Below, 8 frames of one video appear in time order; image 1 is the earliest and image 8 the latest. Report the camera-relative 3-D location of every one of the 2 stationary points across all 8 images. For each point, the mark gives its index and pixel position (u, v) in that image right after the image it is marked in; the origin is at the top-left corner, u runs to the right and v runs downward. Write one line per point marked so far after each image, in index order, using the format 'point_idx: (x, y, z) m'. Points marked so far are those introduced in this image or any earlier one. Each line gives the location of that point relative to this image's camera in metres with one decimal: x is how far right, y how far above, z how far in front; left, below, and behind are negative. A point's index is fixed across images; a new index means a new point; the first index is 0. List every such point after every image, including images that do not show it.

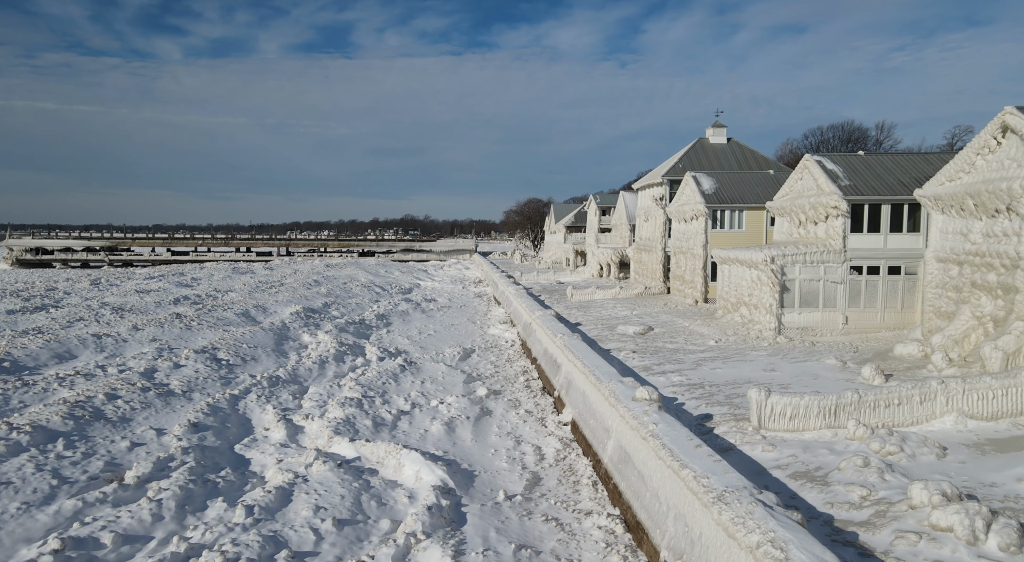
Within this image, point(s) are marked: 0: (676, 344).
0: (+4.0, -1.5, +18.1) m
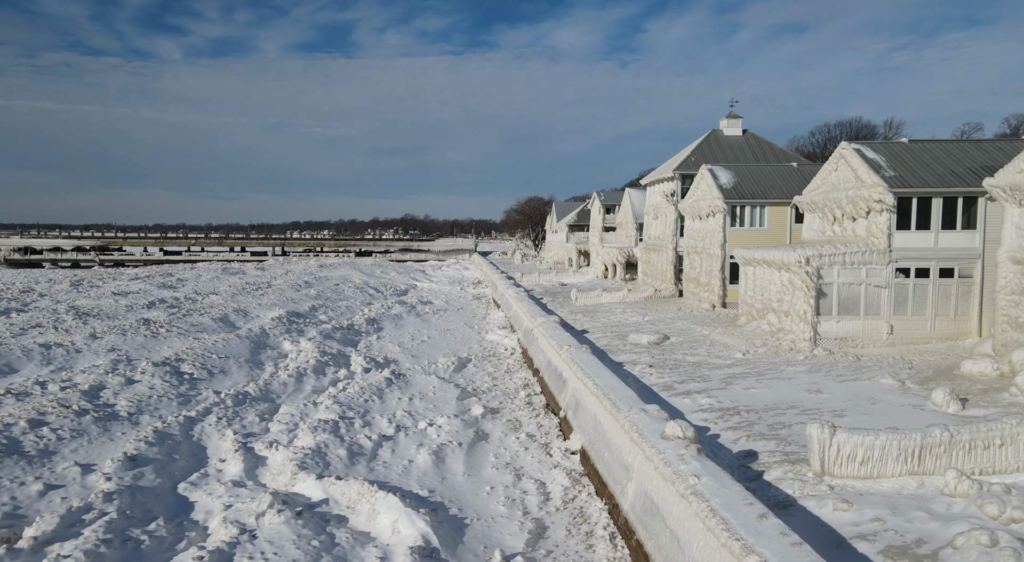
0: (+4.0, -1.6, +15.9) m
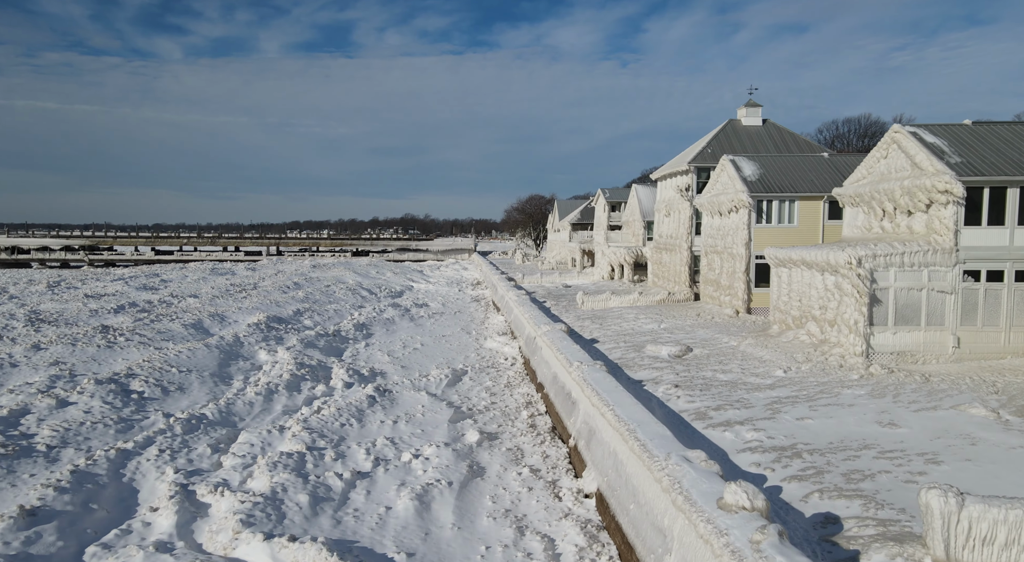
0: (+4.0, -1.7, +13.6) m
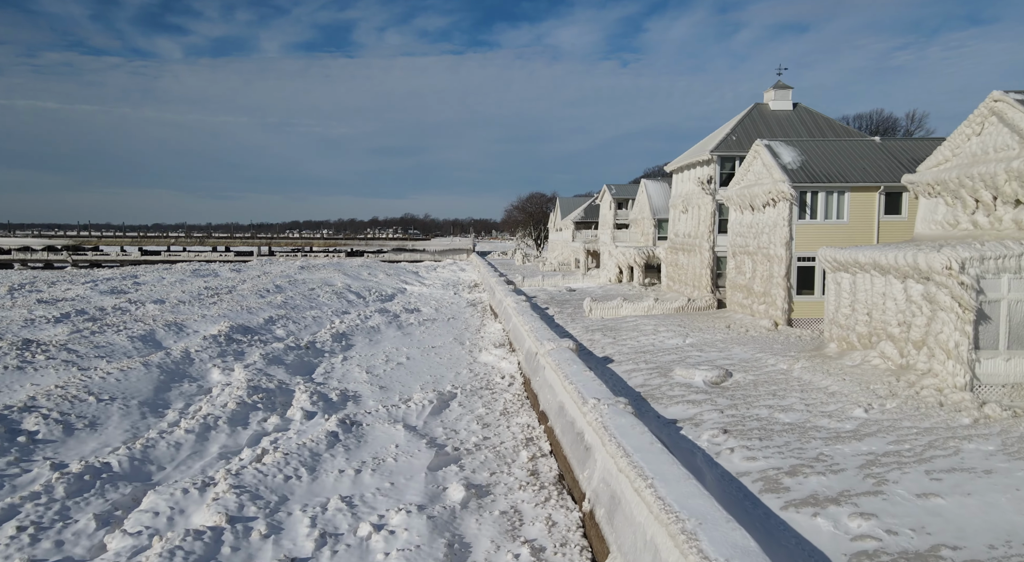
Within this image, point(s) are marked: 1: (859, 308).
0: (+3.9, -1.9, +10.4) m
1: (+6.1, -0.5, +13.0) m
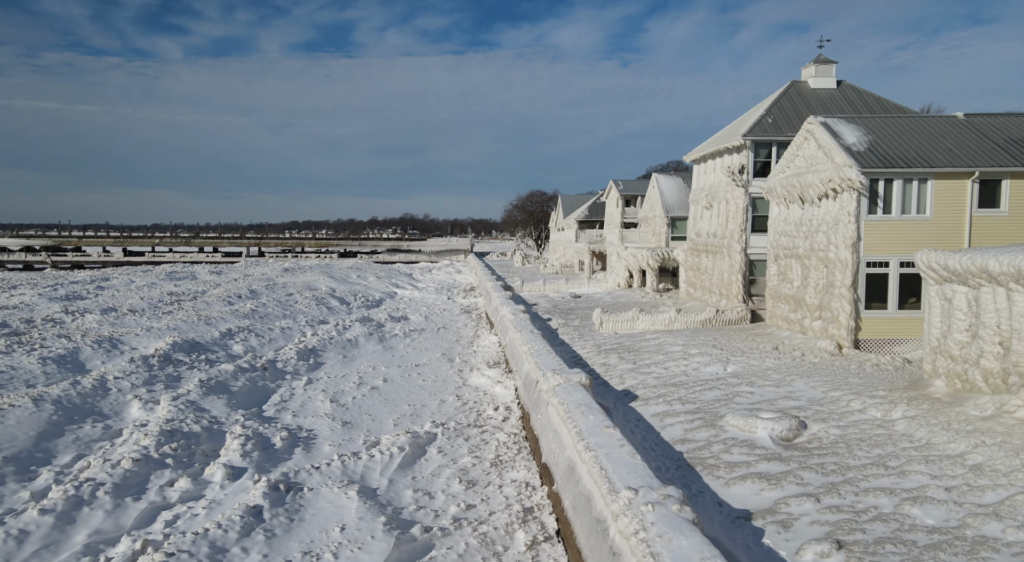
0: (+3.8, -2.1, +6.7) m
1: (+6.0, -0.7, +9.4) m
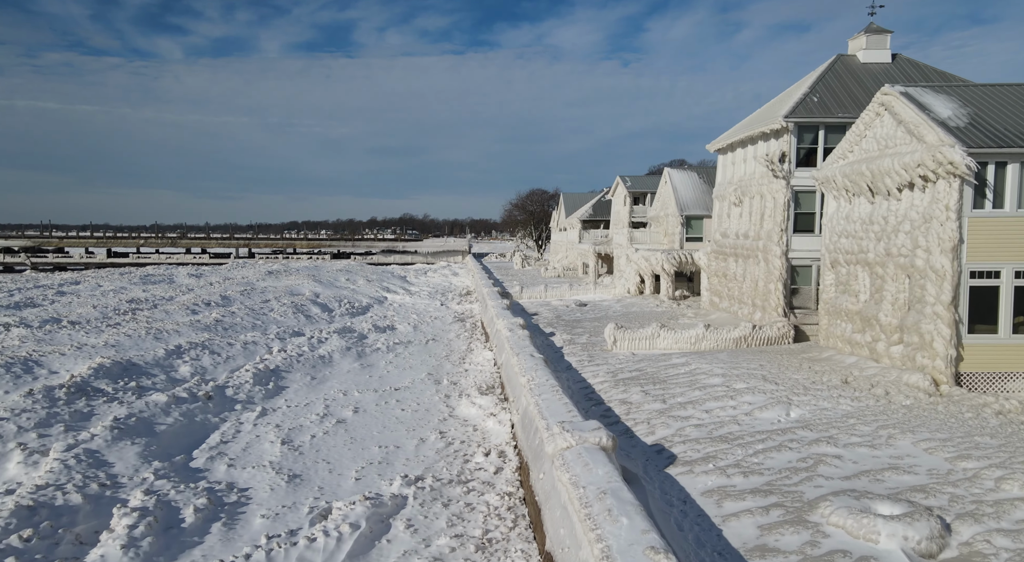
0: (+3.7, -2.3, +3.4) m
1: (+5.9, -0.9, +6.0) m
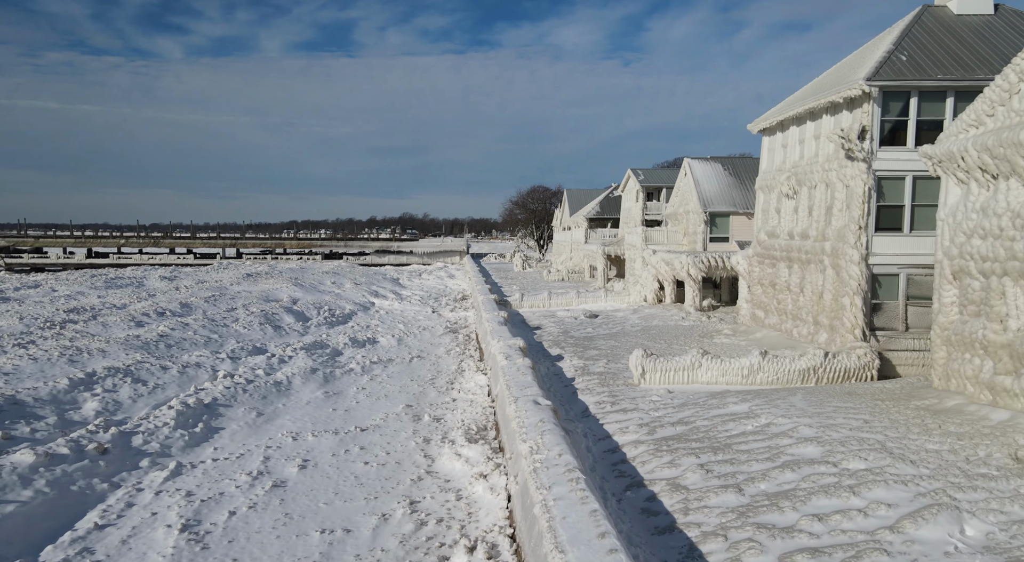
0: (+3.7, -2.5, -0.6) m
1: (+5.8, -1.1, +2.0) m
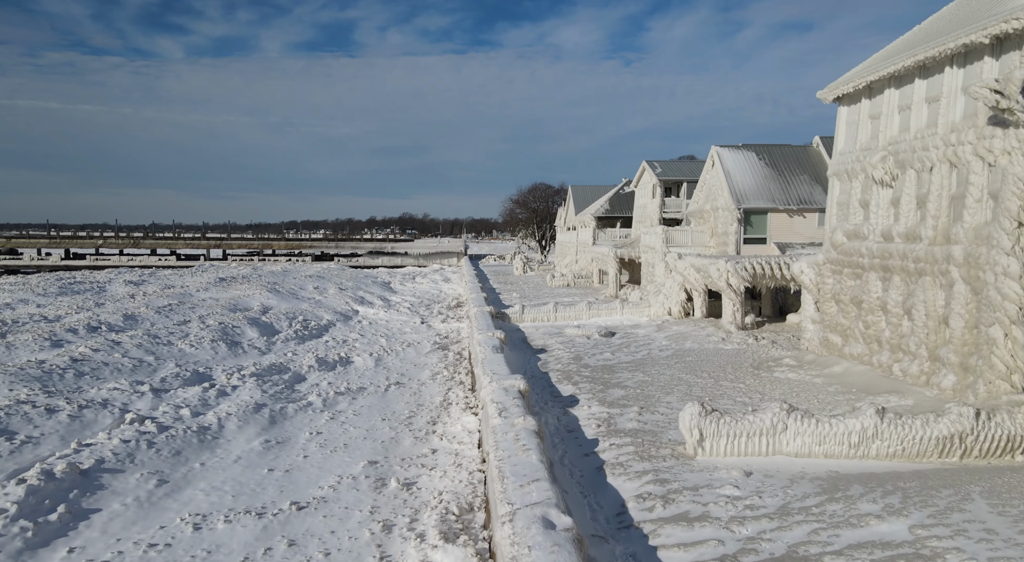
0: (+3.6, -2.8, -4.9) m
1: (+5.8, -1.4, -2.3) m
